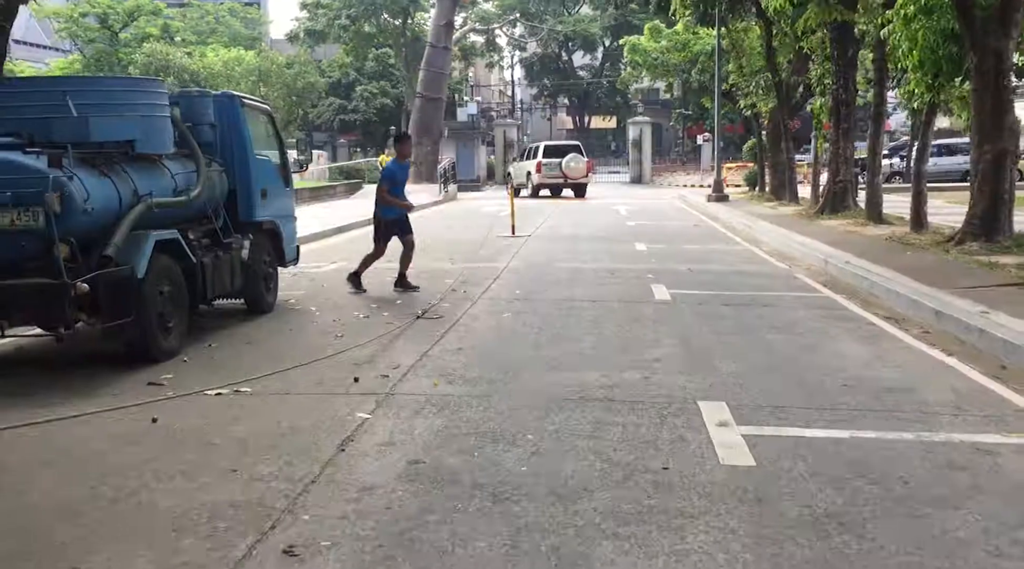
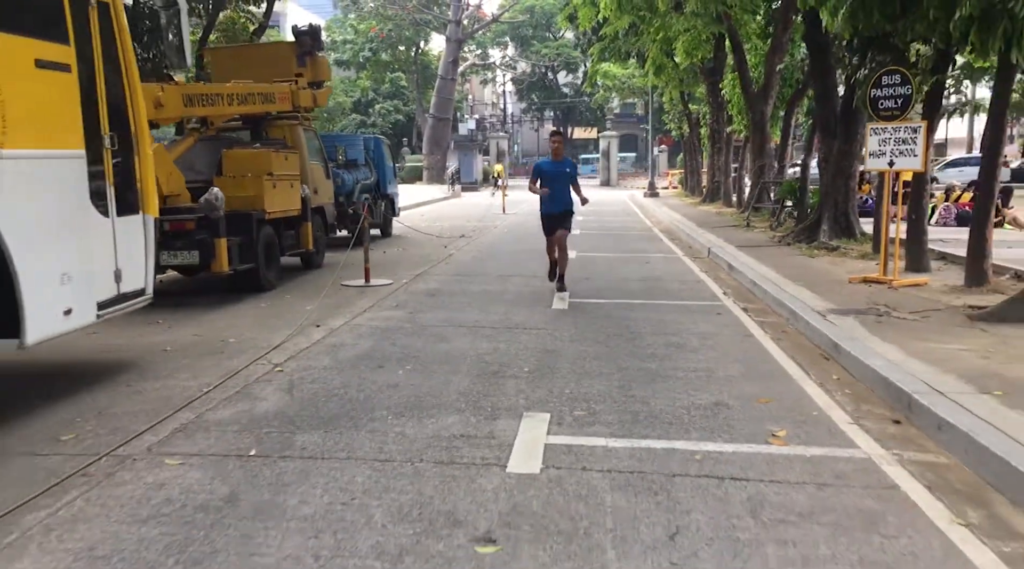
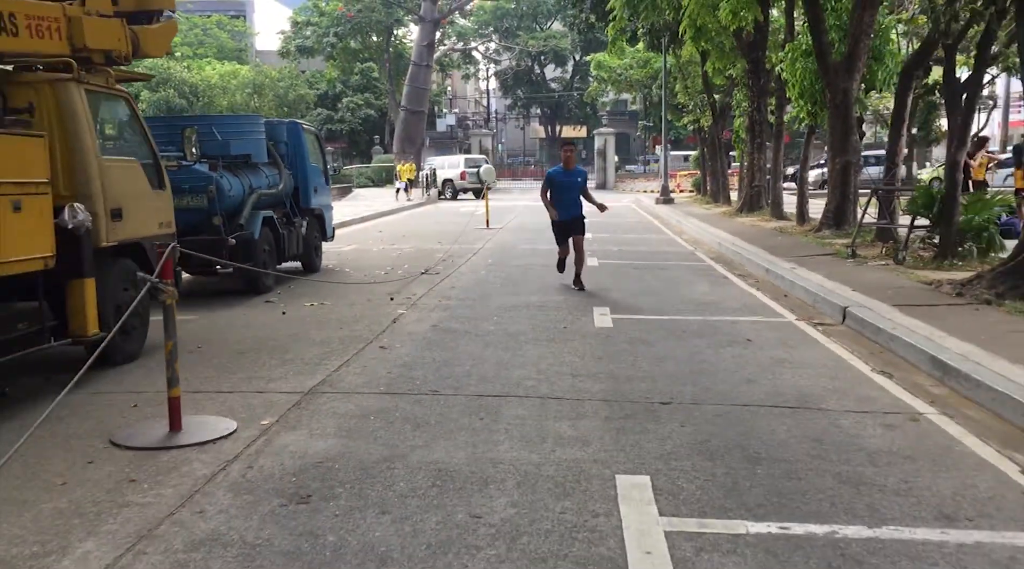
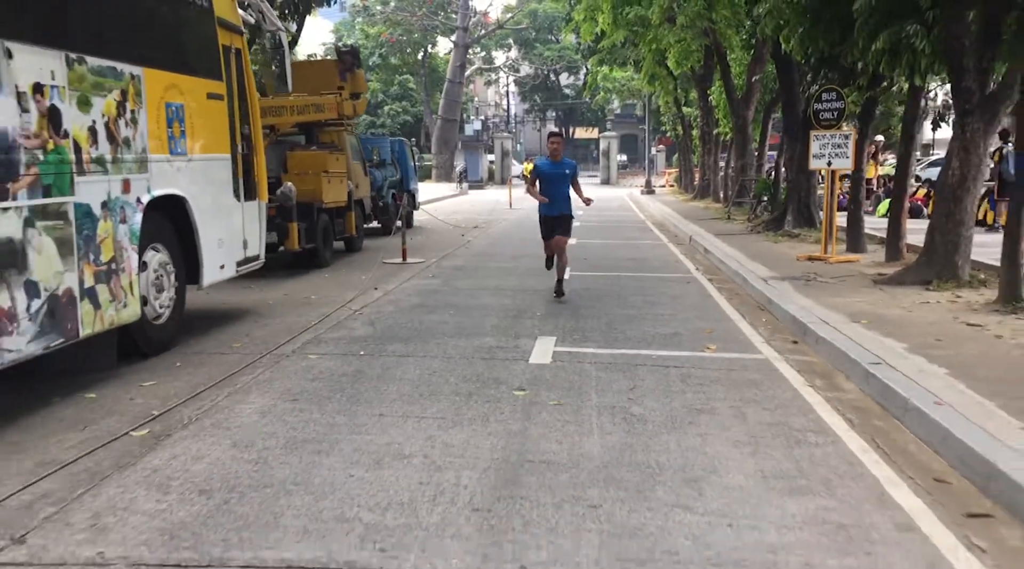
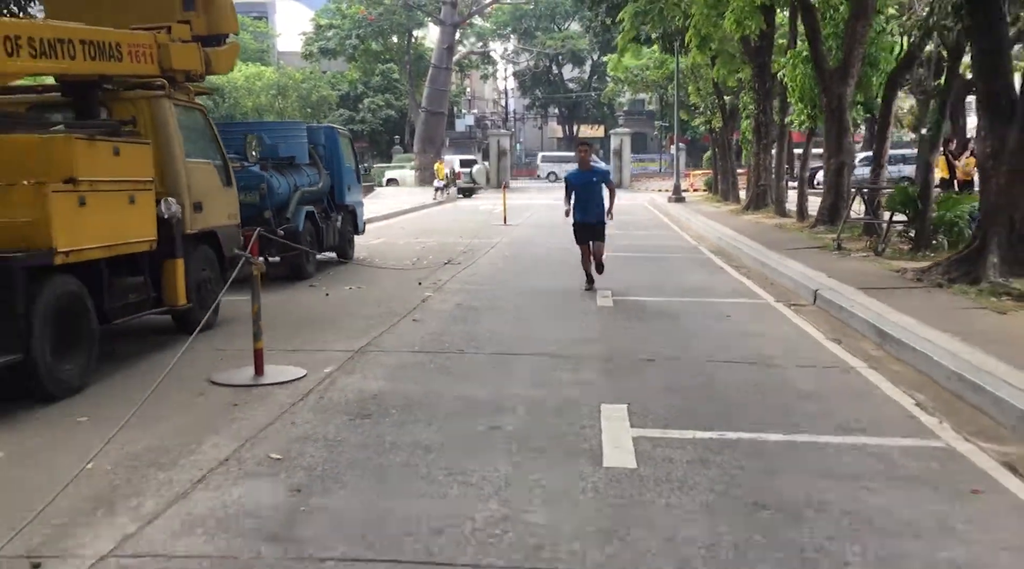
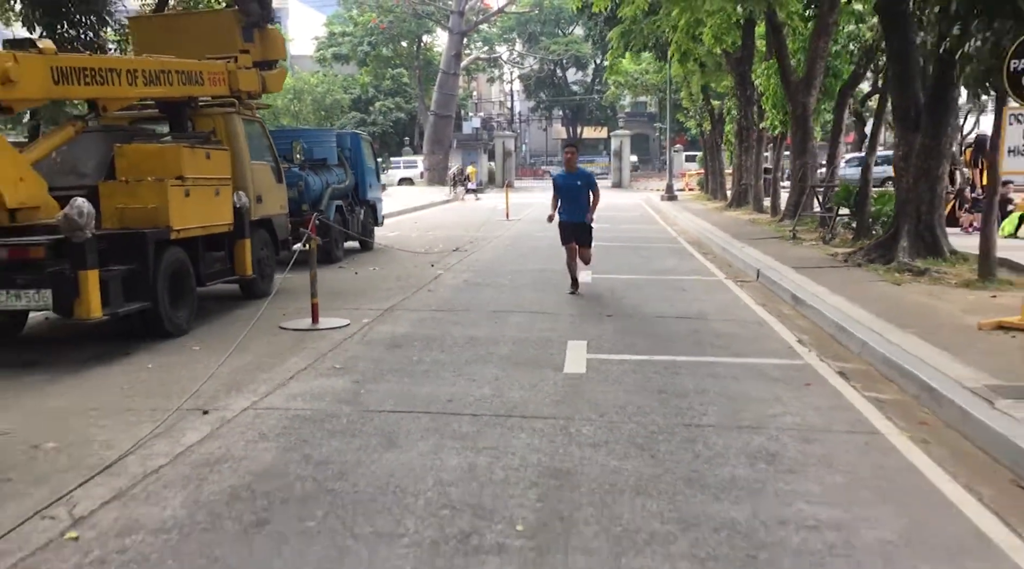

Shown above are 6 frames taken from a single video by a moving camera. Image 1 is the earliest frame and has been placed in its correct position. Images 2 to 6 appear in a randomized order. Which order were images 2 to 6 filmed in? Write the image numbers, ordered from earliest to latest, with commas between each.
3, 5, 6, 2, 4
